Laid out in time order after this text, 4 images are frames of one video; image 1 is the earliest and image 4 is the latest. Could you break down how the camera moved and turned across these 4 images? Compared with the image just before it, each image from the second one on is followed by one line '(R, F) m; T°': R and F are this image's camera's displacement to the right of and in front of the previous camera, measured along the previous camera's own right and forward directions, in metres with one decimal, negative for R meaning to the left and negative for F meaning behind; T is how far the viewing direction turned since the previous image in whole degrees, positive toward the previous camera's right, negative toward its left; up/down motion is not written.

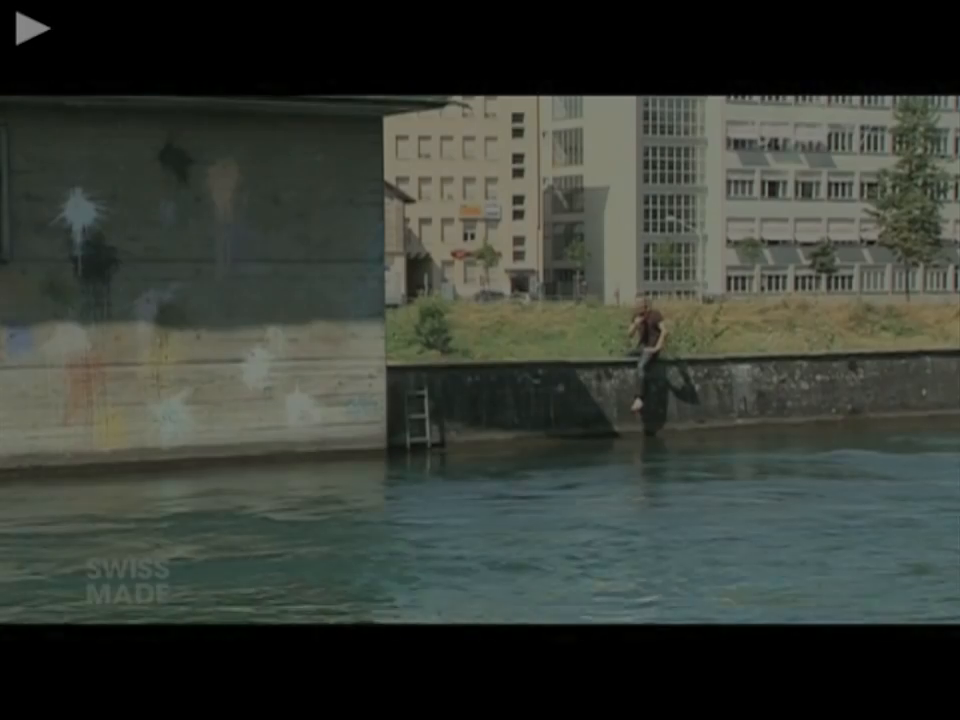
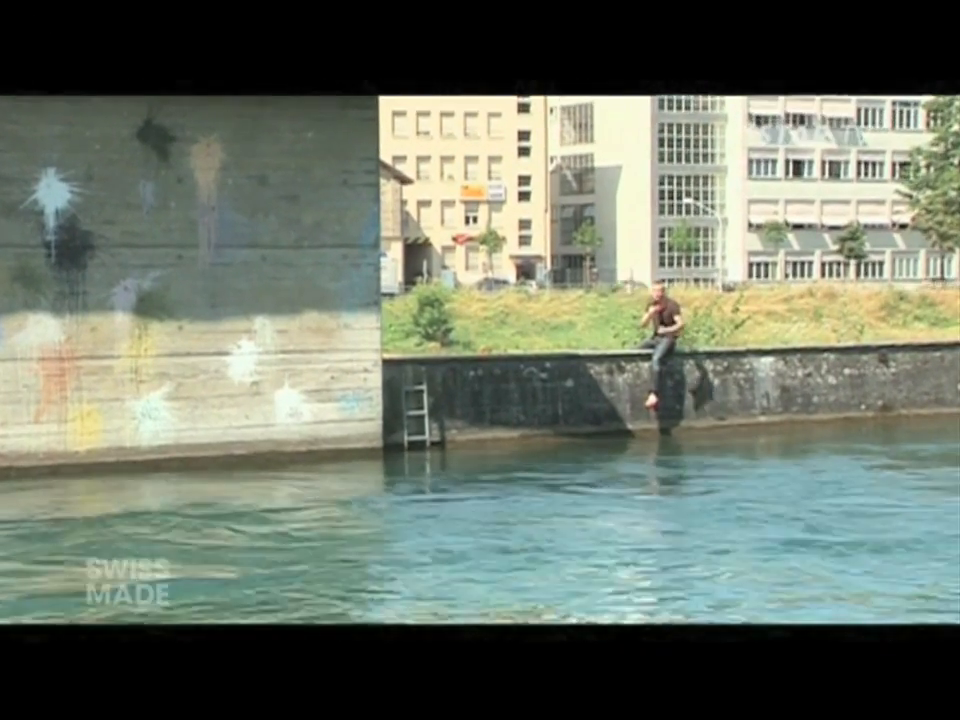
(0.0, +1.0) m; 0°
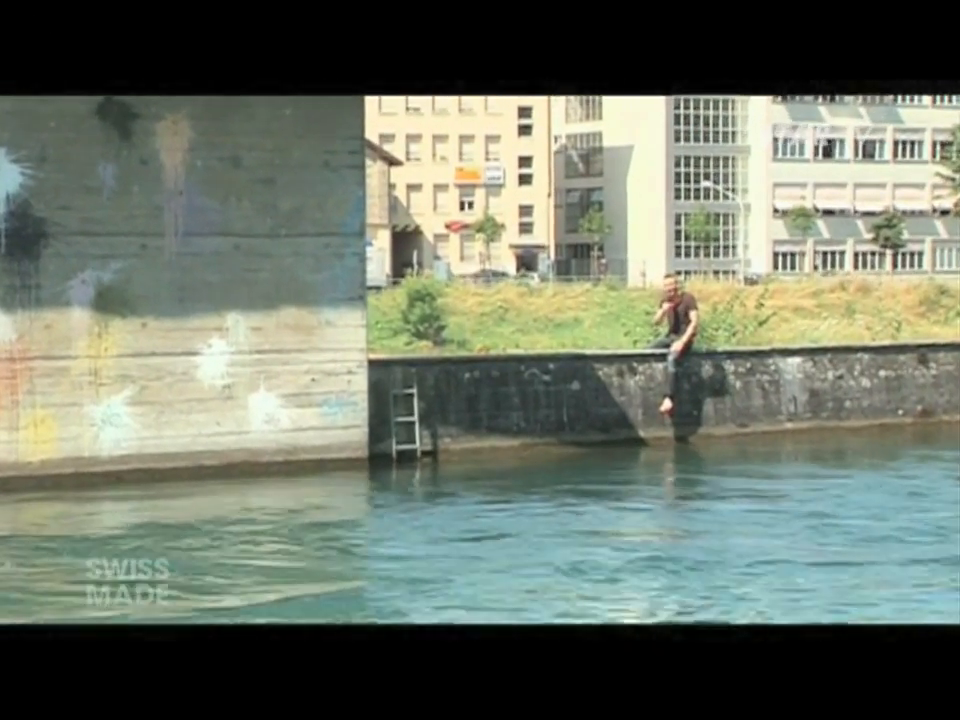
(+0.1, +1.2) m; 0°
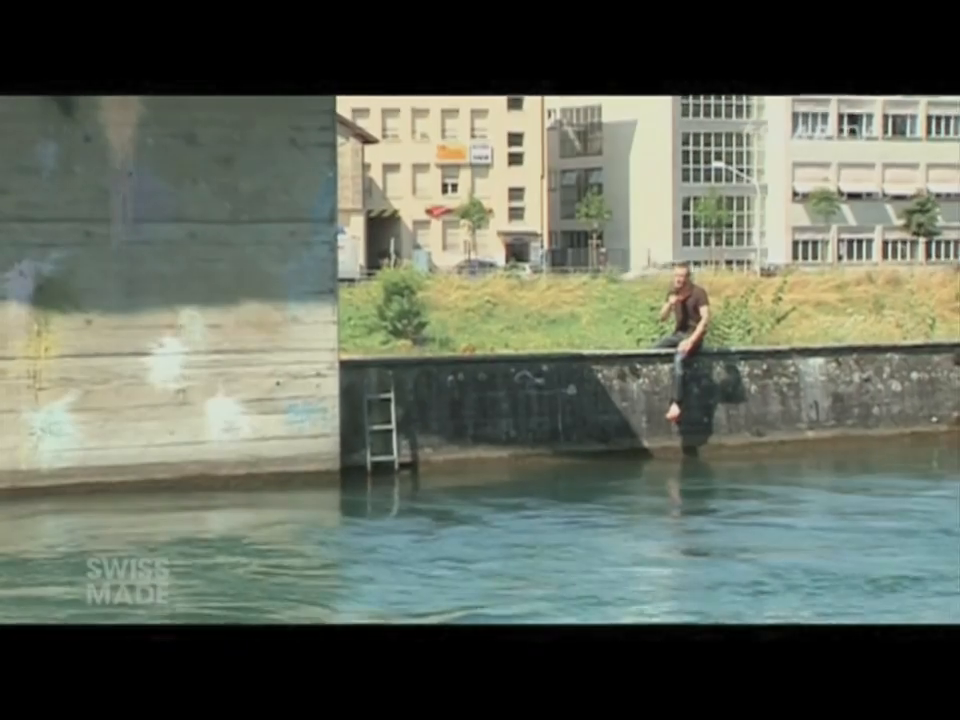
(+0.1, +1.2) m; 0°
